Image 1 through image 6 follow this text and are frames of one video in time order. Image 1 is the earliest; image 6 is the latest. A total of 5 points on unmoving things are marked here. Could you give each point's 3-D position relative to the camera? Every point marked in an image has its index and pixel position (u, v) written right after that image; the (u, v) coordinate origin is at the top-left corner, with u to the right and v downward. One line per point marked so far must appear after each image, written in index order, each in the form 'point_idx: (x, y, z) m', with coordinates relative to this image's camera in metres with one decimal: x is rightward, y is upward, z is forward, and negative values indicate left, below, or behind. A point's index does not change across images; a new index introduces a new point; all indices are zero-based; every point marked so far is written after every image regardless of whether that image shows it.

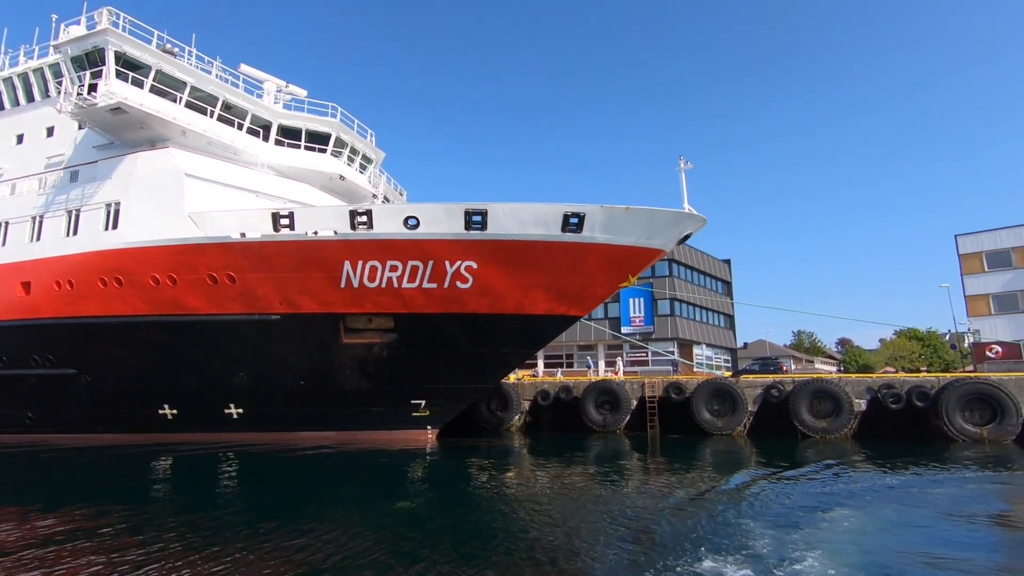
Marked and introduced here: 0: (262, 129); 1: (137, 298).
0: (-5.4, +3.4, +12.1) m
1: (-6.8, -0.2, +10.2) m
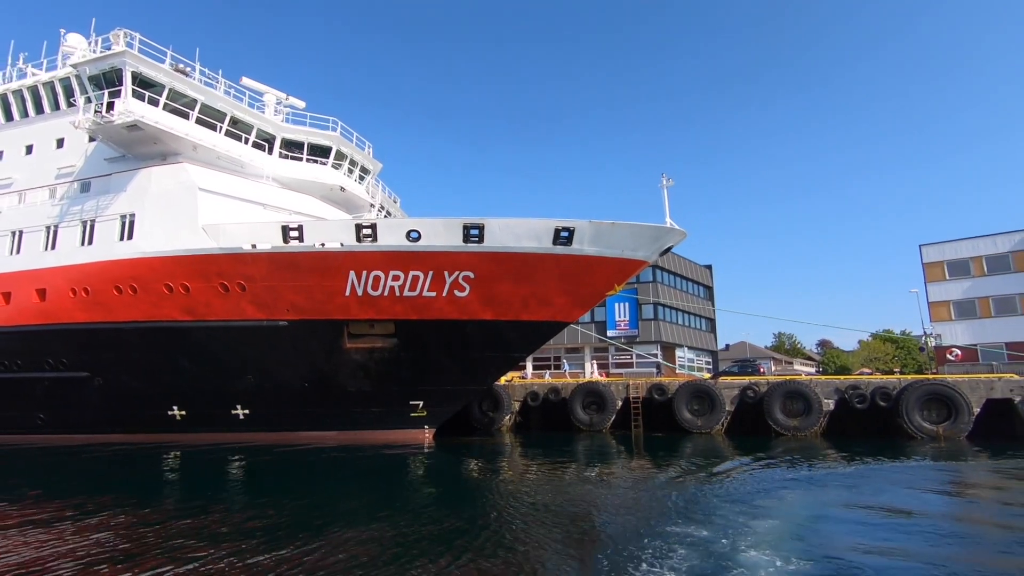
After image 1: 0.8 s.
0: (-5.6, +3.3, +12.7) m
1: (-6.9, -0.3, +10.7) m
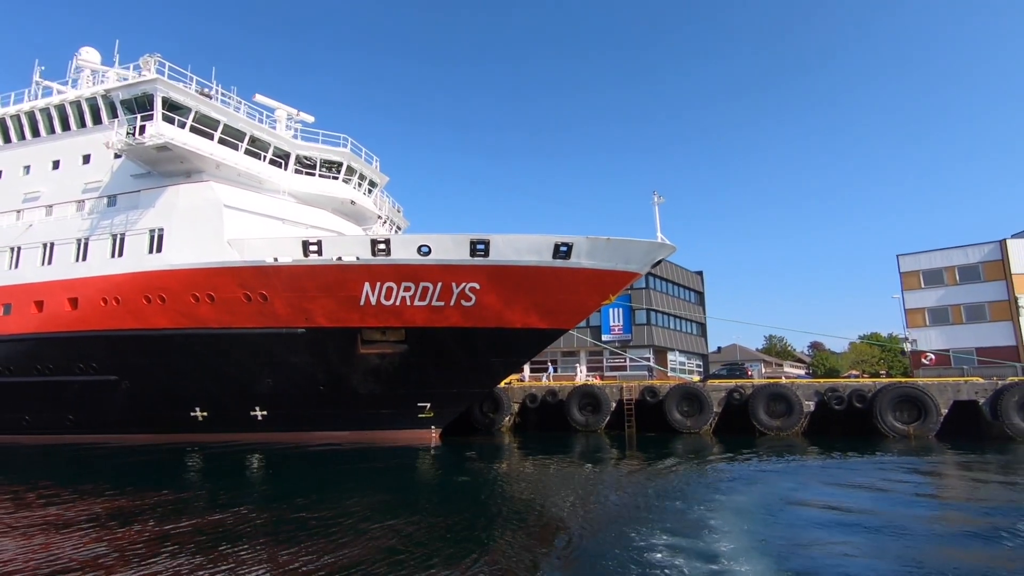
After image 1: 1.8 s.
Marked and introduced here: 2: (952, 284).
0: (-5.5, +3.1, +13.5) m
1: (-6.9, -0.5, +11.5) m
2: (+15.3, +0.1, +19.5) m
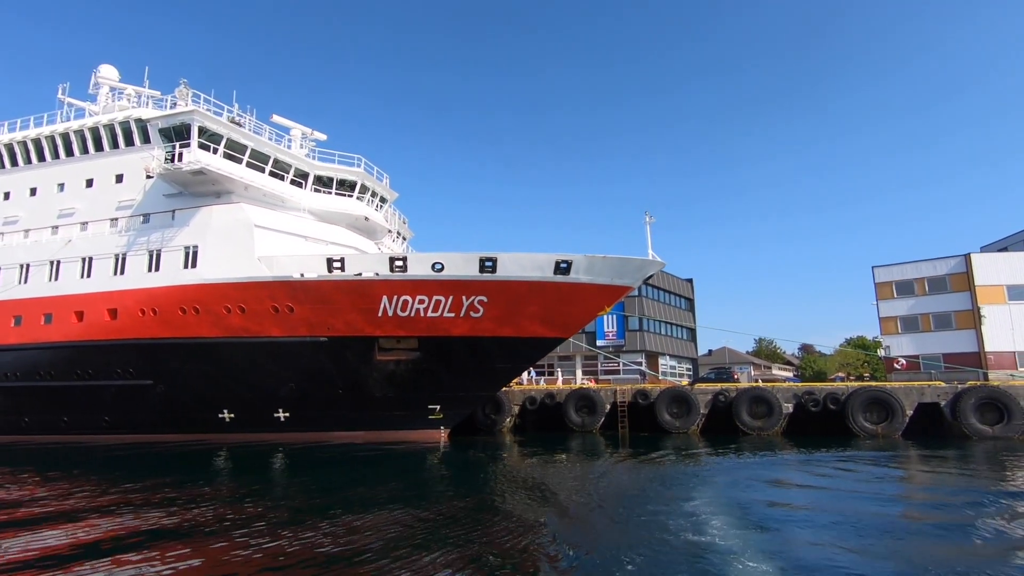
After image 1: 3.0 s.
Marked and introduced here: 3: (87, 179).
0: (-5.5, +2.8, +14.6) m
1: (-6.8, -0.8, +12.5) m
2: (+15.3, -0.2, +20.8) m
3: (-11.4, +2.9, +15.0) m
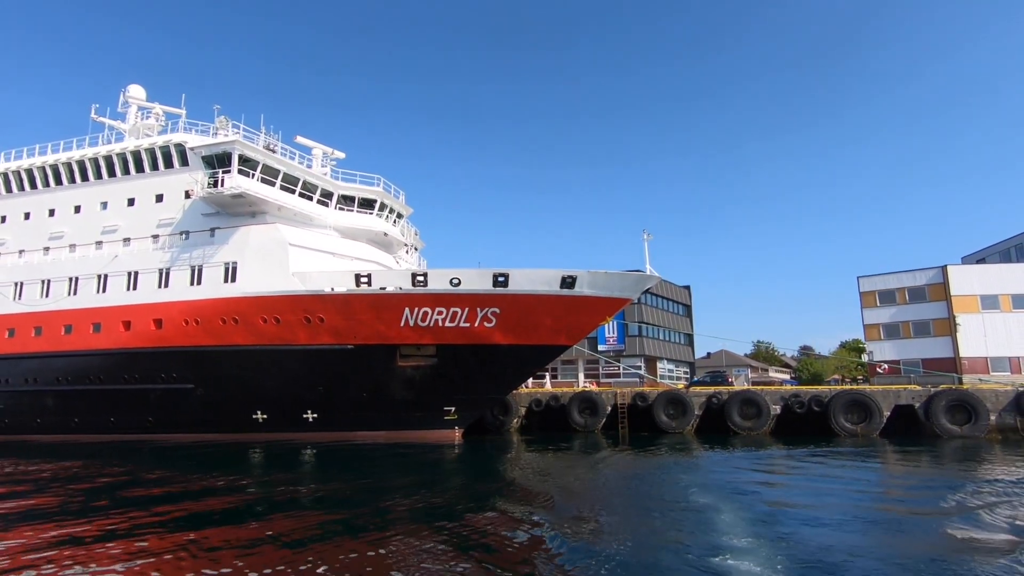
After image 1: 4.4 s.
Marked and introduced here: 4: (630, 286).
0: (-5.2, +2.5, +15.9) m
1: (-6.5, -1.1, +13.8) m
2: (+15.6, -0.5, +22.1) m
3: (-11.2, +2.6, +16.3) m
4: (+3.0, 0.0, +14.1) m
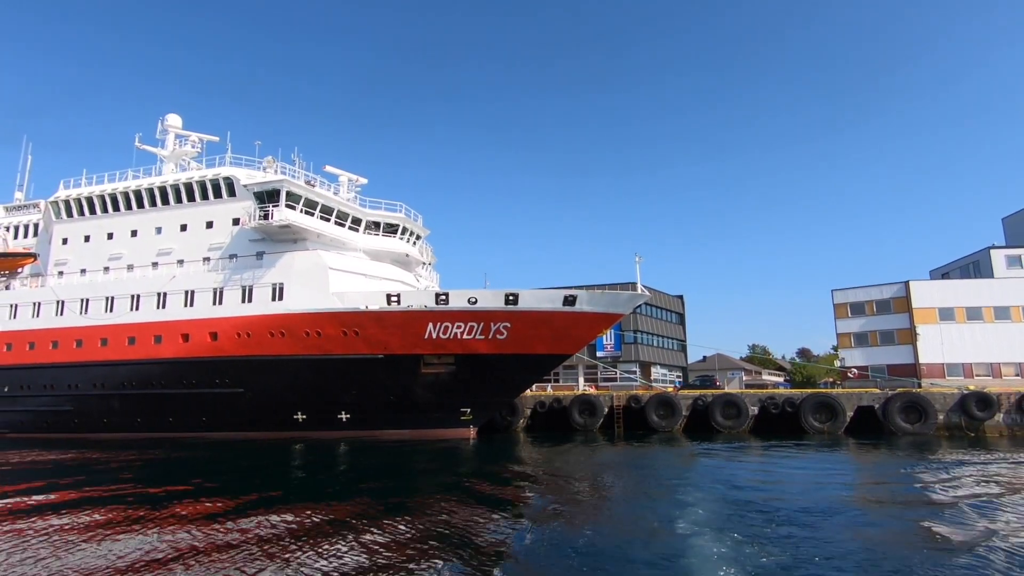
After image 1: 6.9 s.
0: (-5.0, +2.0, +18.0) m
1: (-6.3, -1.6, +15.9) m
2: (+15.8, -1.0, +24.2) m
3: (-10.9, +2.1, +18.5) m
4: (+3.2, -0.4, +16.2) m
